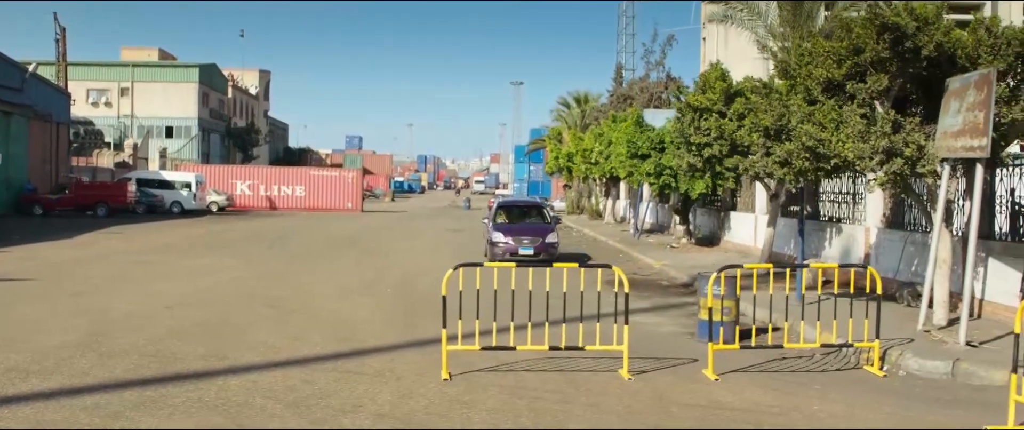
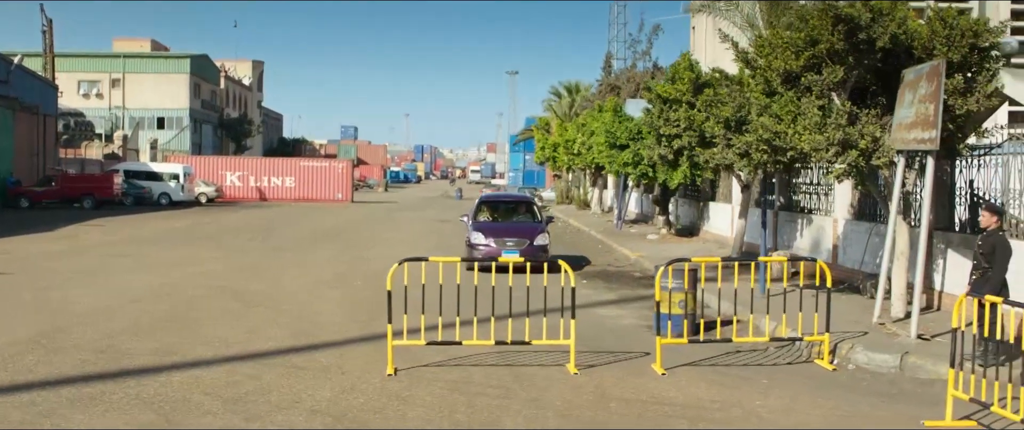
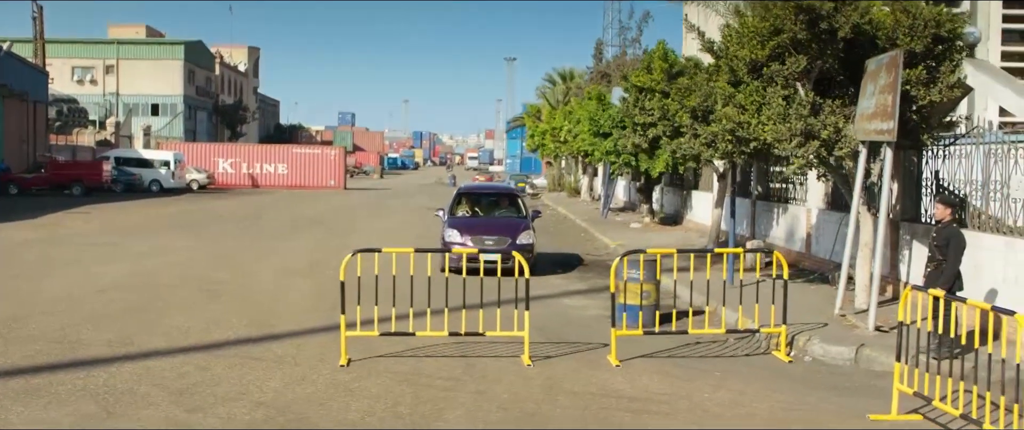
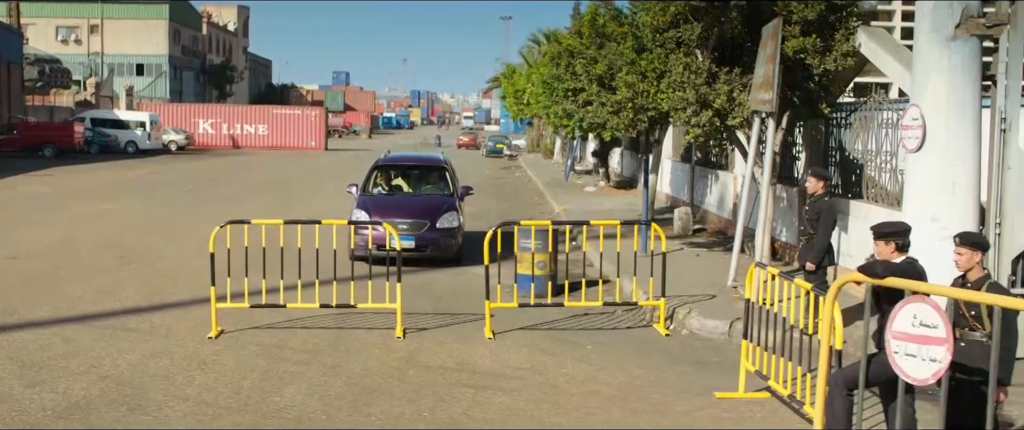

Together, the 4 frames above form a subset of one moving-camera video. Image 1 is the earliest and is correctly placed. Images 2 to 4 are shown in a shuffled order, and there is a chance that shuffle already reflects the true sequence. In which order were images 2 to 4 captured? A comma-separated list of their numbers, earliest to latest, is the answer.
2, 3, 4
